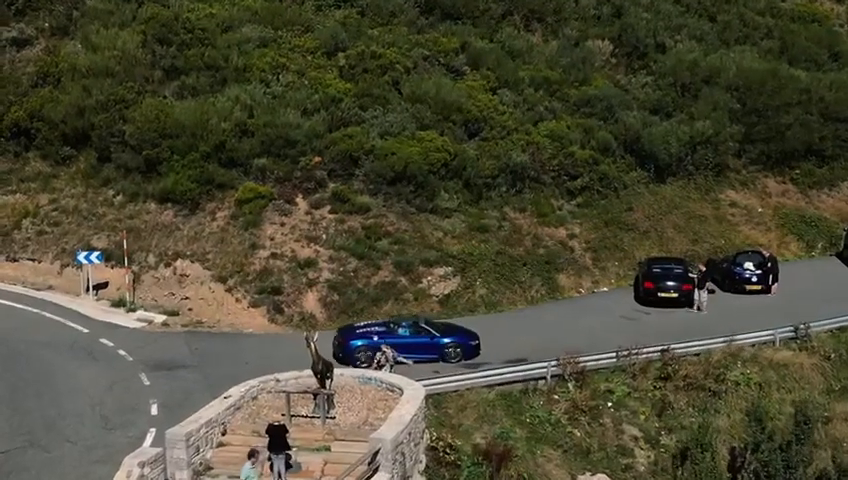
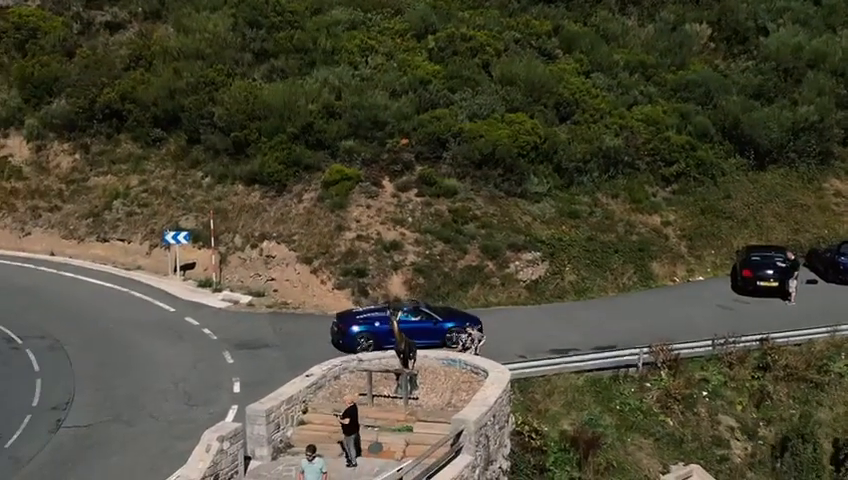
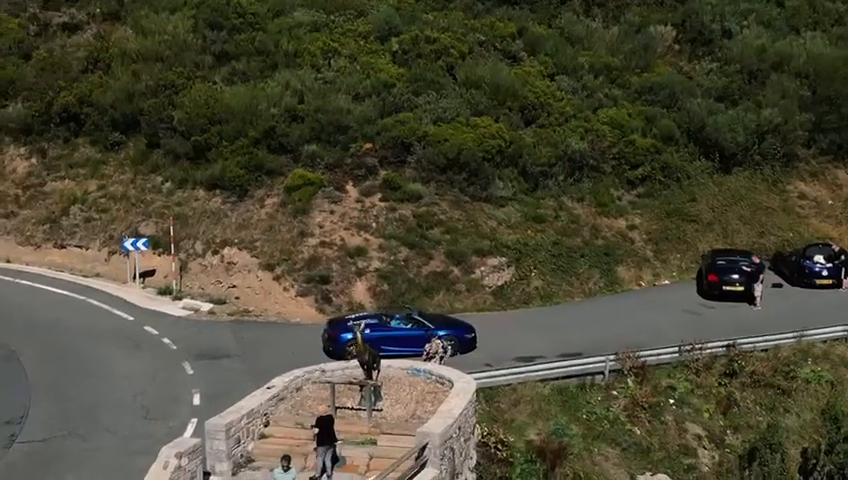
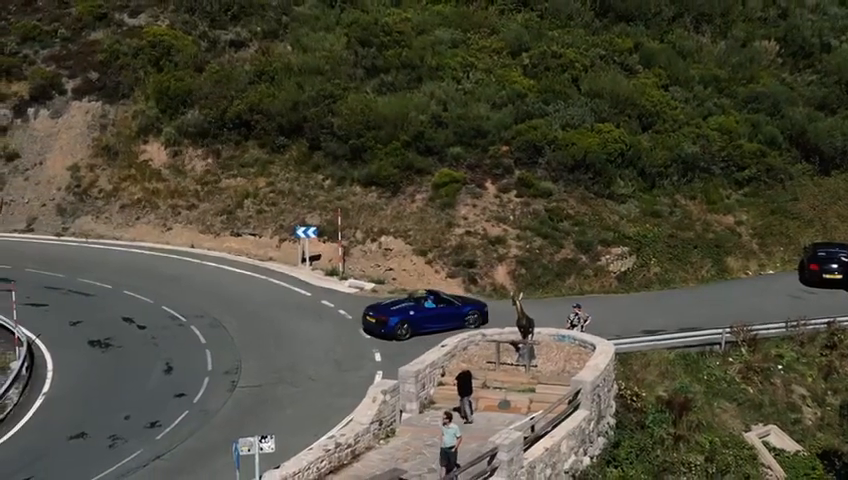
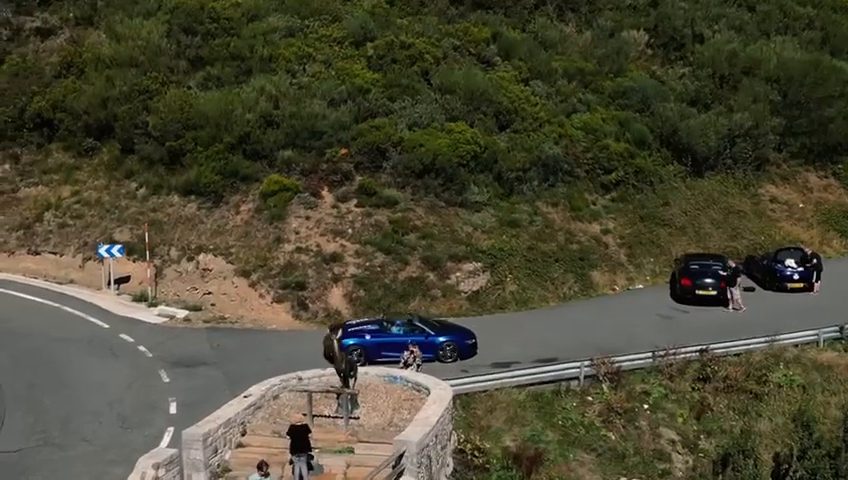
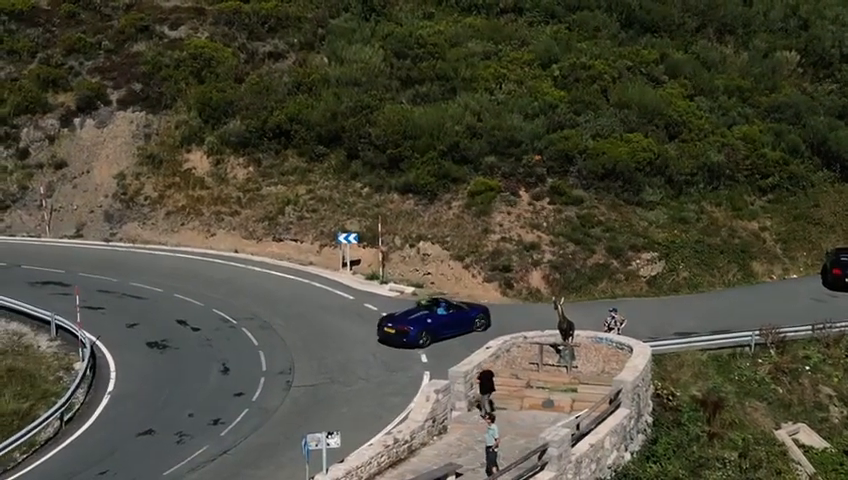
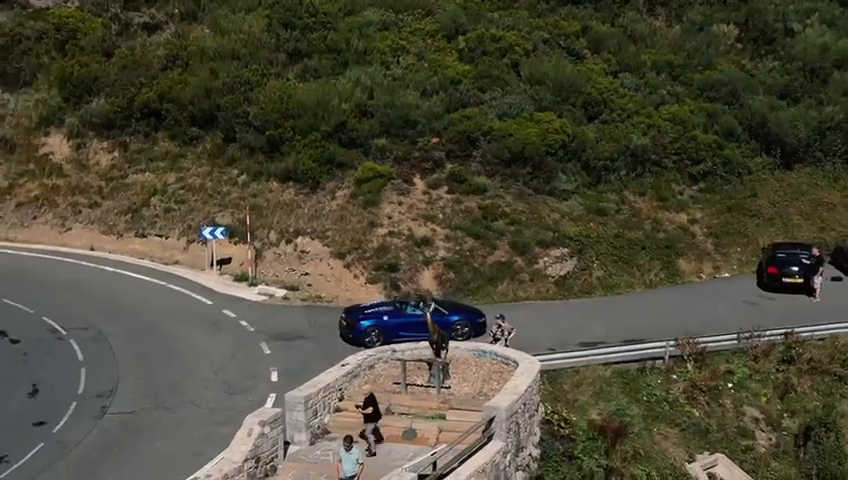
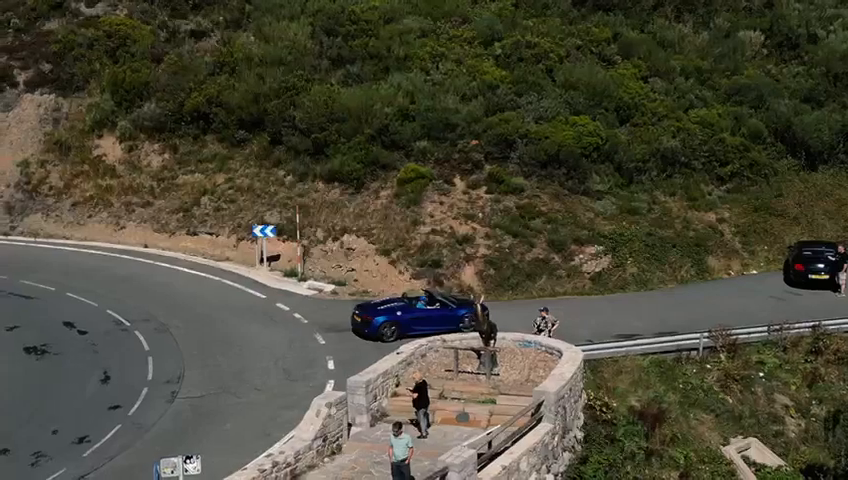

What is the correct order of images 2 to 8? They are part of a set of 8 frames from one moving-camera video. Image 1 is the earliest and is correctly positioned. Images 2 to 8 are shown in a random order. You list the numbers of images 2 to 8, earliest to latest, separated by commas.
5, 3, 2, 7, 8, 4, 6
